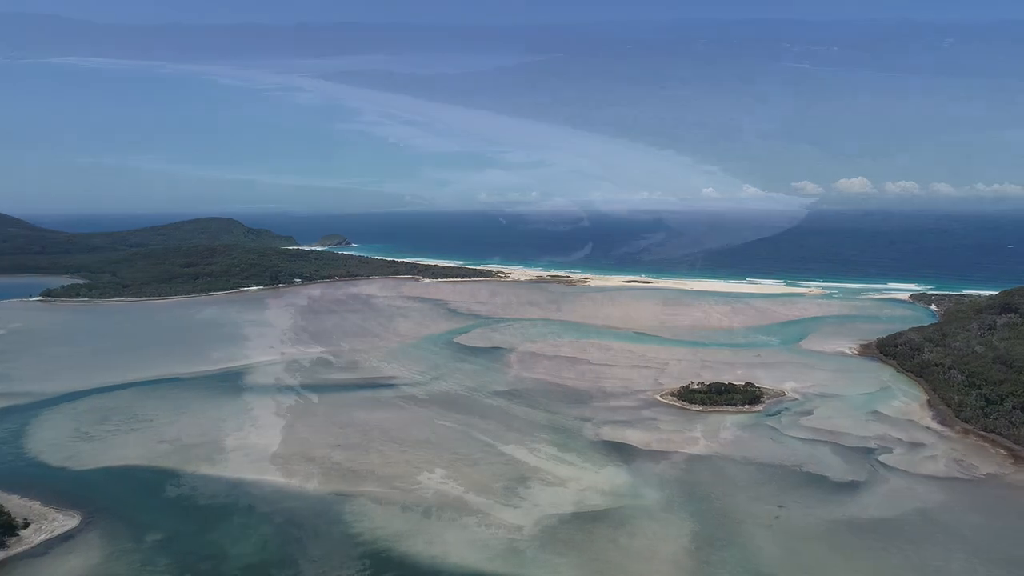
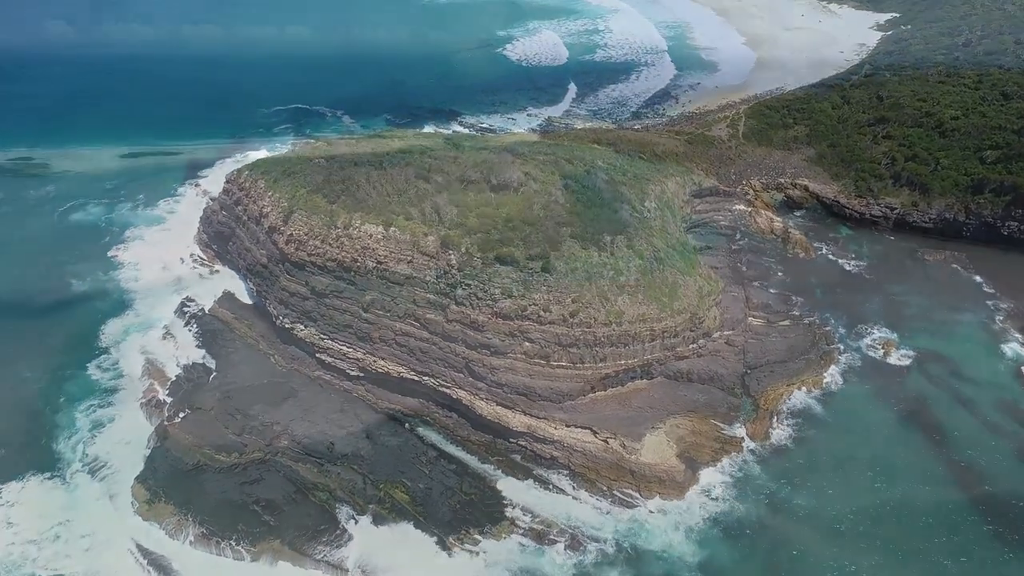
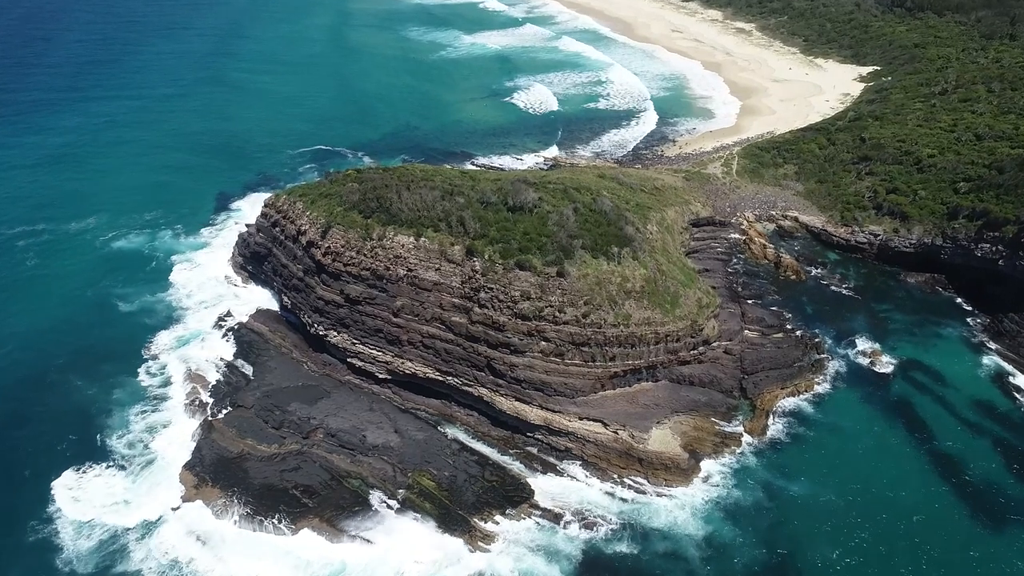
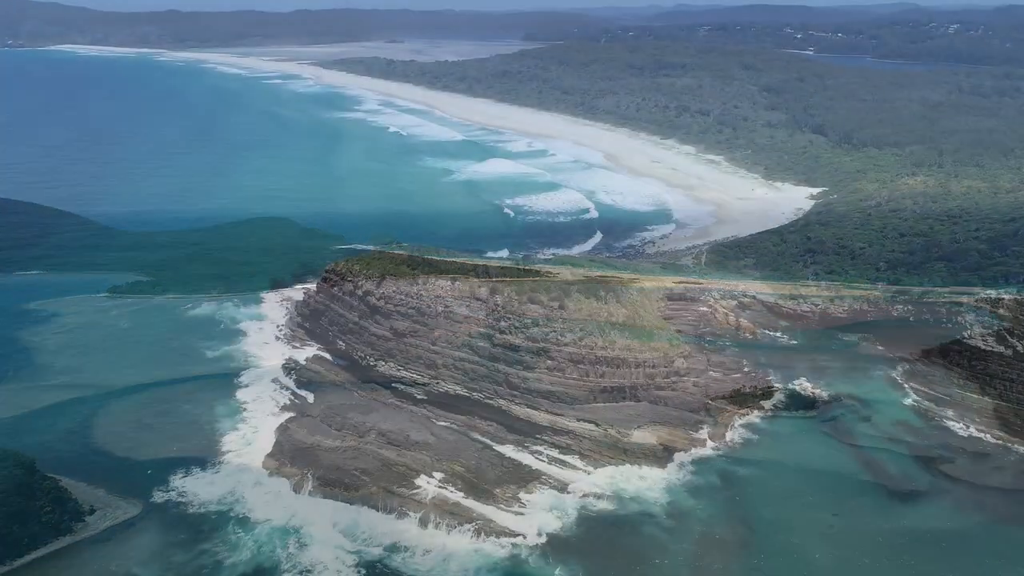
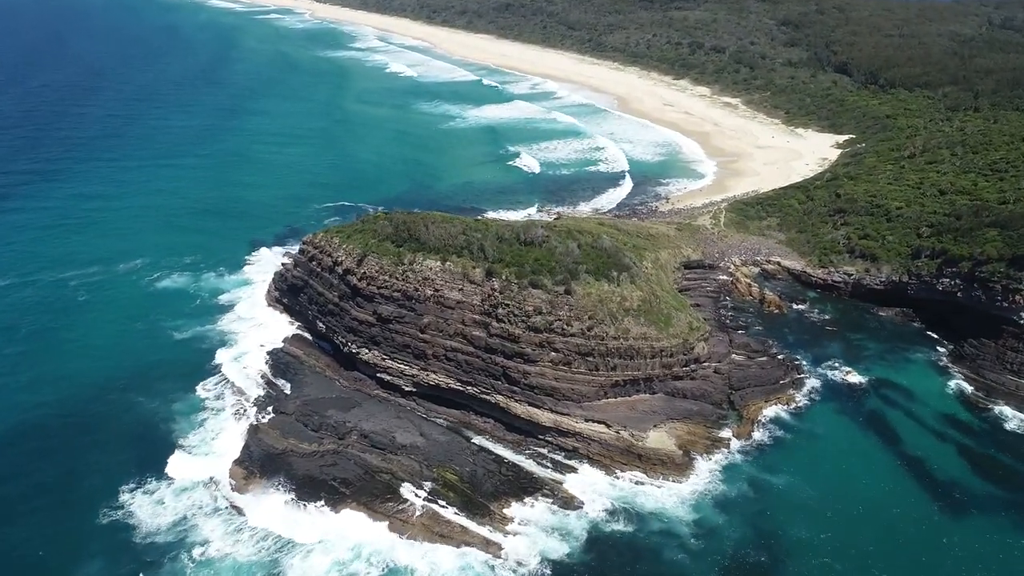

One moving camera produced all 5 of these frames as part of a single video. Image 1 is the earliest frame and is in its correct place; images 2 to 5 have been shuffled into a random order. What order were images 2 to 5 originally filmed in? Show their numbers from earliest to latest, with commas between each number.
4, 5, 3, 2
